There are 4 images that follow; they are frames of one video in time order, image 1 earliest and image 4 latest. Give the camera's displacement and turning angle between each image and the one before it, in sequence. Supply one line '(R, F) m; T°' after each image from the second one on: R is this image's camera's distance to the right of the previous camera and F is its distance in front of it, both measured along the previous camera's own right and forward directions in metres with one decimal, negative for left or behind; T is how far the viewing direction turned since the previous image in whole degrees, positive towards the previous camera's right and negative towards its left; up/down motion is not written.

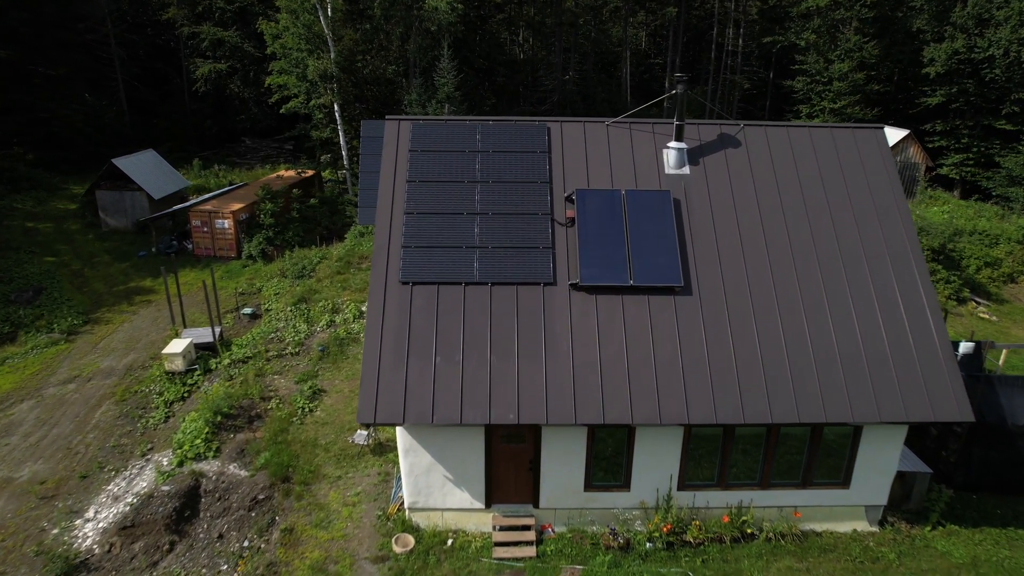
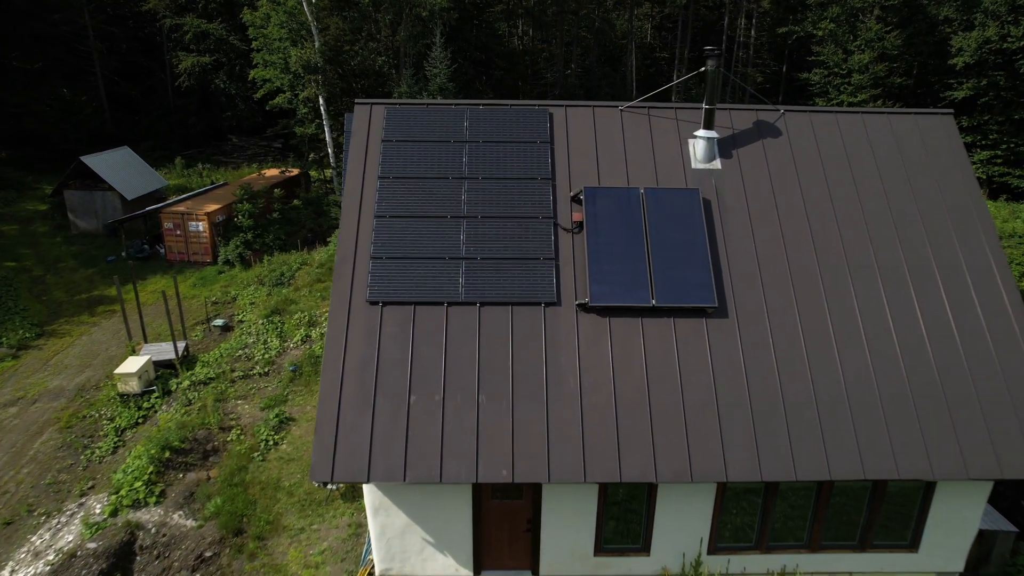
(+0.1, +2.1) m; 0°
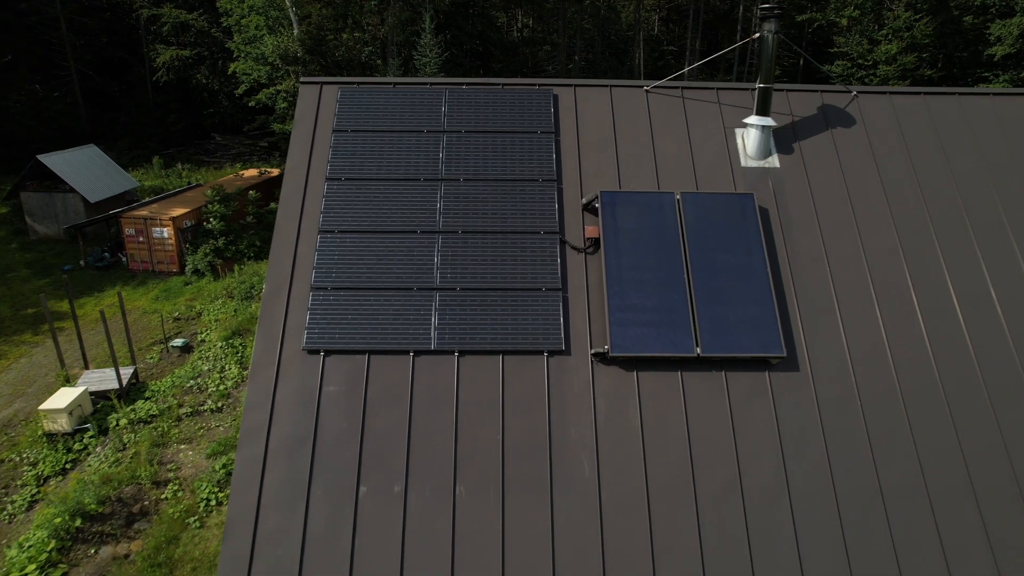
(+0.1, +2.5) m; 0°
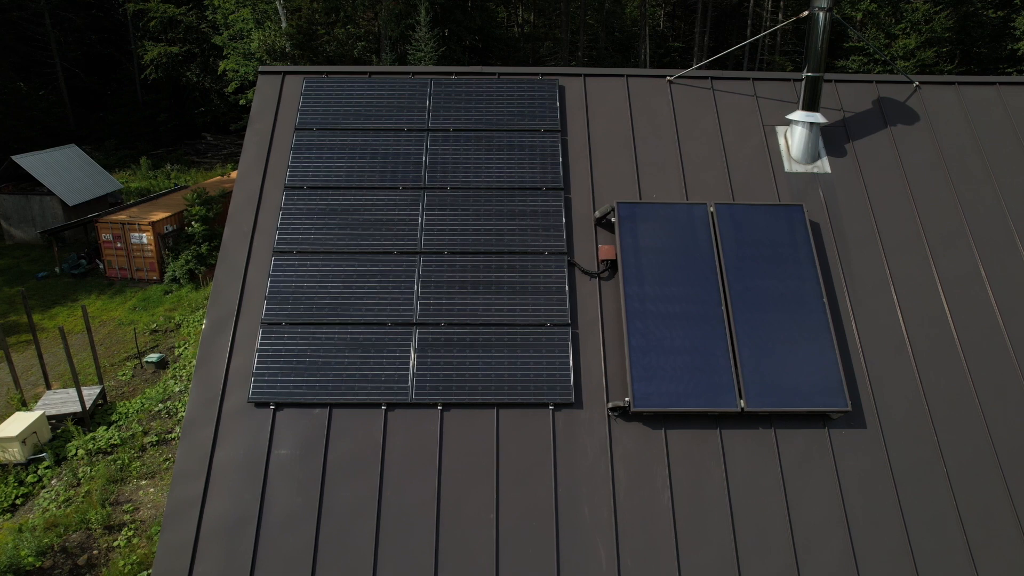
(0.0, +1.3) m; 0°
